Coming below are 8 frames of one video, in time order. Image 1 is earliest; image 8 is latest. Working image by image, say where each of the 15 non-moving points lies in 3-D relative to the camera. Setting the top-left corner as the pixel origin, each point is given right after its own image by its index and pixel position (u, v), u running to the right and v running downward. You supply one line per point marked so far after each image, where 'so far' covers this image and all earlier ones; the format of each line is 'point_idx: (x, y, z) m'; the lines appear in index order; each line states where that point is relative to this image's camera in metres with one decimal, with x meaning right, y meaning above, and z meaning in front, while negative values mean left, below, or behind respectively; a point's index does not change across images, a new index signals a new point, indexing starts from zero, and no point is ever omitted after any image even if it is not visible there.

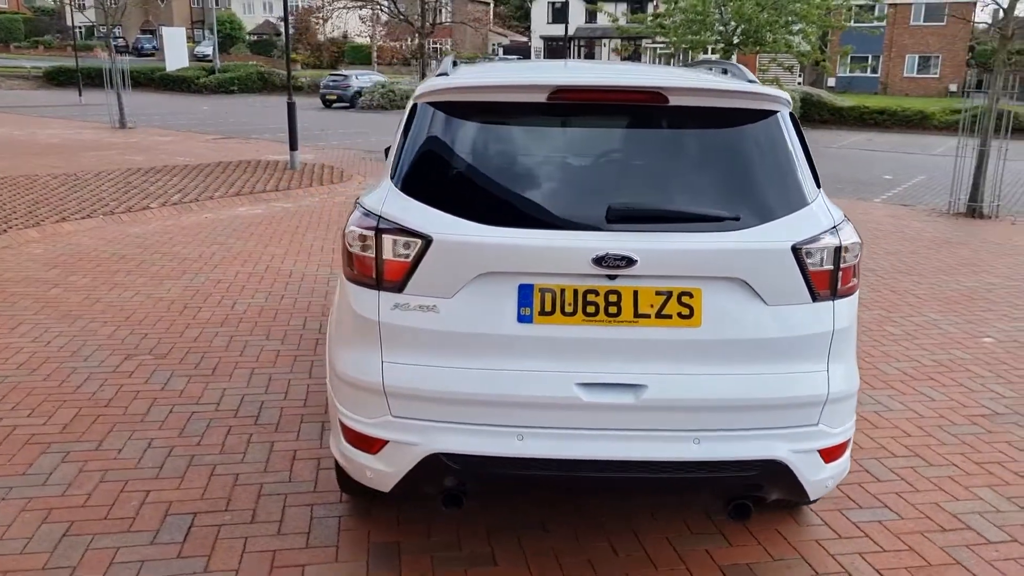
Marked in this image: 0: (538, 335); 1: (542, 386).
0: (+0.1, -0.2, +2.8) m
1: (+0.1, -0.3, +2.8) m
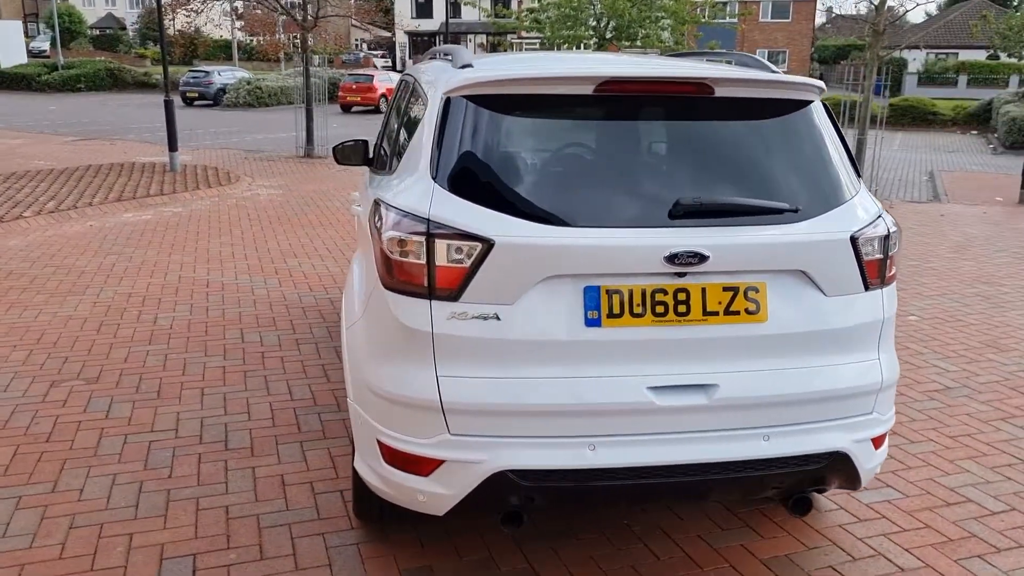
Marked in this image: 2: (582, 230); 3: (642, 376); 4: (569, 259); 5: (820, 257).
0: (+0.3, -0.2, +2.7) m
1: (+0.4, -0.3, +2.7) m
2: (+0.2, +0.2, +2.7) m
3: (+0.4, -0.3, +2.7) m
4: (+0.2, +0.1, +2.6) m
5: (+1.0, +0.1, +2.8) m
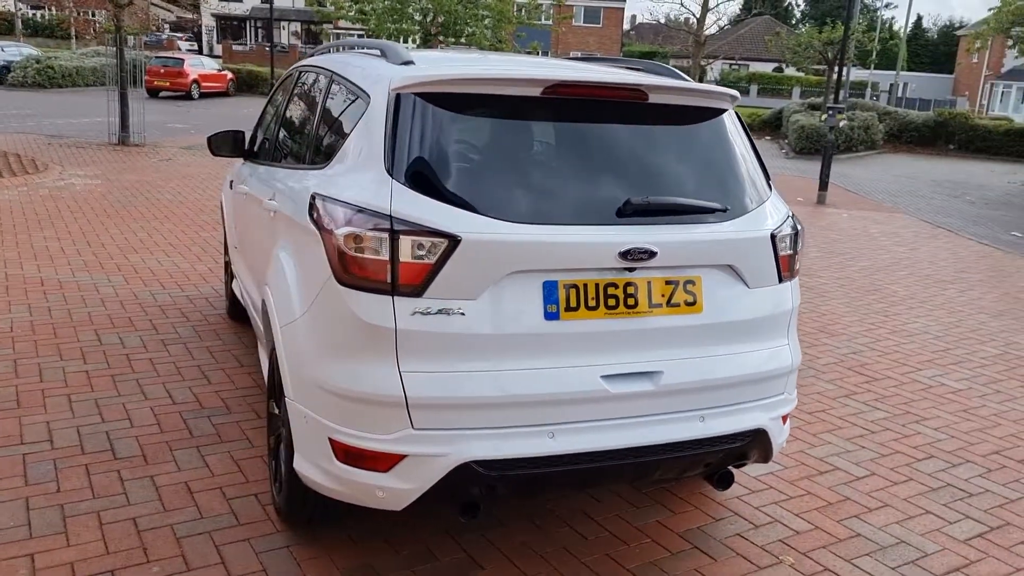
0: (+0.2, -0.1, +2.8) m
1: (+0.2, -0.3, +2.8) m
2: (+0.1, +0.2, +2.8) m
3: (+0.3, -0.3, +2.9) m
4: (+0.1, +0.1, +2.7) m
5: (+0.9, +0.1, +3.1) m
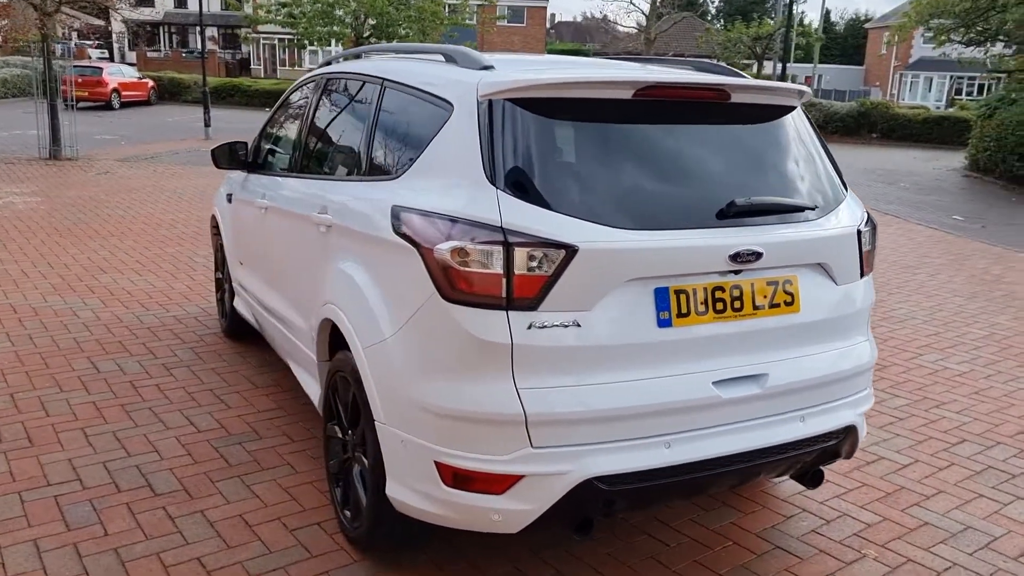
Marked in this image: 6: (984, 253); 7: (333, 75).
0: (+0.5, -0.2, +2.7) m
1: (+0.6, -0.3, +2.8) m
2: (+0.4, +0.2, +2.7) m
3: (+0.7, -0.3, +2.8) m
4: (+0.4, +0.1, +2.7) m
5: (+1.2, +0.1, +3.1) m
6: (+5.8, +0.4, +10.6) m
7: (-0.9, +1.1, +4.3) m
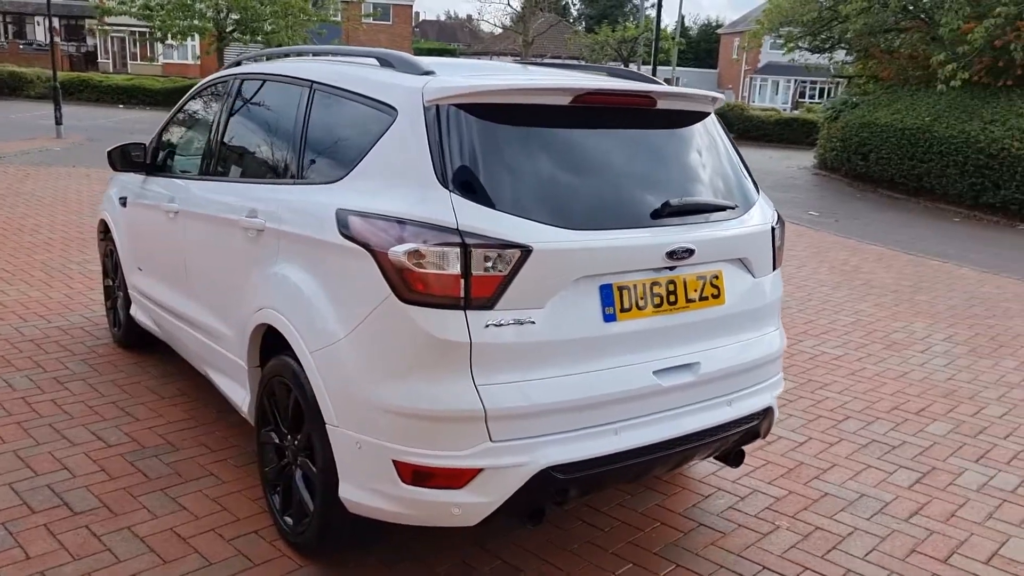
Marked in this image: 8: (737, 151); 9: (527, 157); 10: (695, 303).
0: (+0.4, -0.1, +2.9) m
1: (+0.4, -0.3, +2.9) m
2: (+0.3, +0.2, +2.9) m
3: (+0.5, -0.3, +3.0) m
4: (+0.3, +0.1, +2.8) m
5: (+0.9, +0.2, +3.3) m
6: (+4.4, +0.6, +11.4) m
7: (-1.3, +1.0, +4.2) m
8: (+1.0, +0.6, +3.7) m
9: (+0.1, +0.4, +2.9) m
10: (+0.7, -0.1, +3.1) m
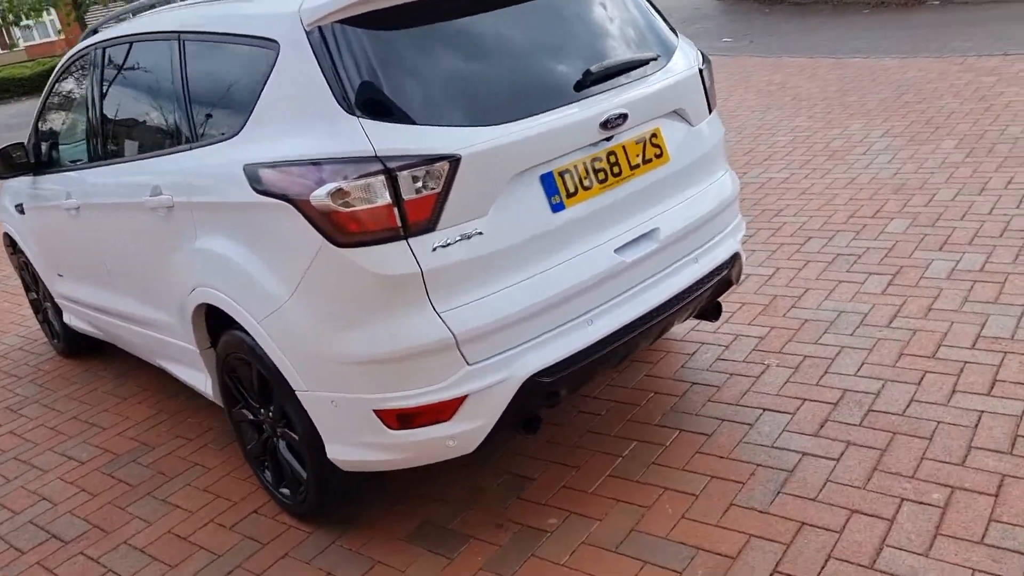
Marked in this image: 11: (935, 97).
0: (+0.2, +0.2, +2.8) m
1: (+0.3, +0.1, +2.8) m
2: (0.0, +0.5, +2.7) m
3: (+0.3, +0.2, +2.9) m
4: (0.0, +0.4, +2.6) m
5: (+0.6, +0.7, +3.2) m
6: (+3.3, +2.9, +11.3) m
7: (-1.8, +1.1, +3.8) m
8: (+0.5, +1.2, +3.5) m
9: (-0.2, +0.7, +2.7) m
10: (+0.4, +0.4, +3.0) m
11: (+3.9, +1.7, +7.8) m
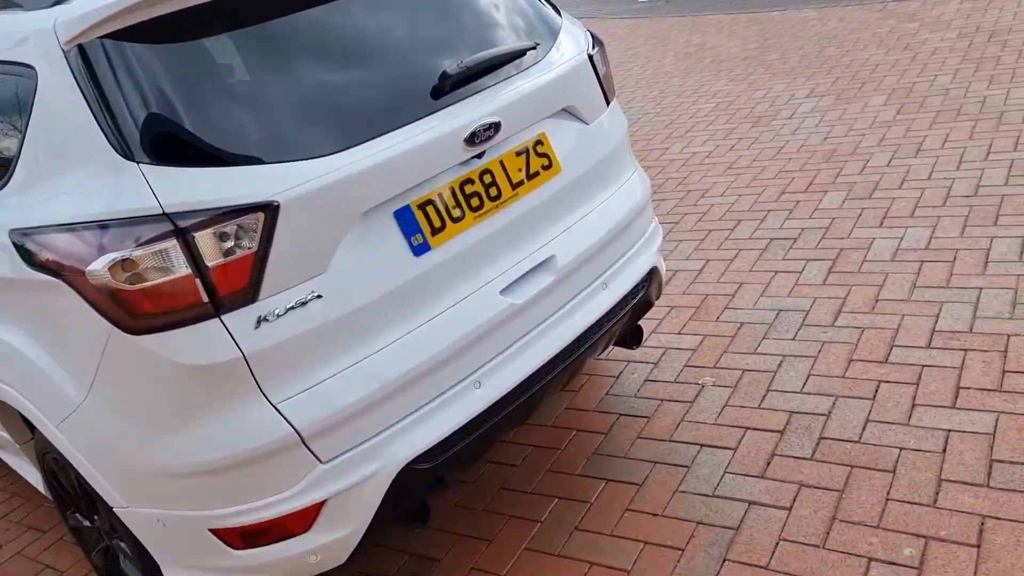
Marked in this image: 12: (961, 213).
0: (-0.2, +0.1, +2.2) m
1: (-0.1, -0.1, +2.3) m
2: (-0.4, +0.3, +2.1) m
3: (-0.1, 0.0, +2.3) m
4: (-0.3, +0.2, +2.1) m
5: (+0.2, +0.6, +2.6) m
6: (+2.1, +3.3, +10.8) m
7: (-2.3, +0.8, +3.1) m
8: (0.0, +1.1, +2.9) m
9: (-0.7, +0.5, +2.1) m
10: (0.0, +0.3, +2.4) m
11: (+3.0, +2.1, +7.4) m
12: (+2.1, +0.4, +4.0) m
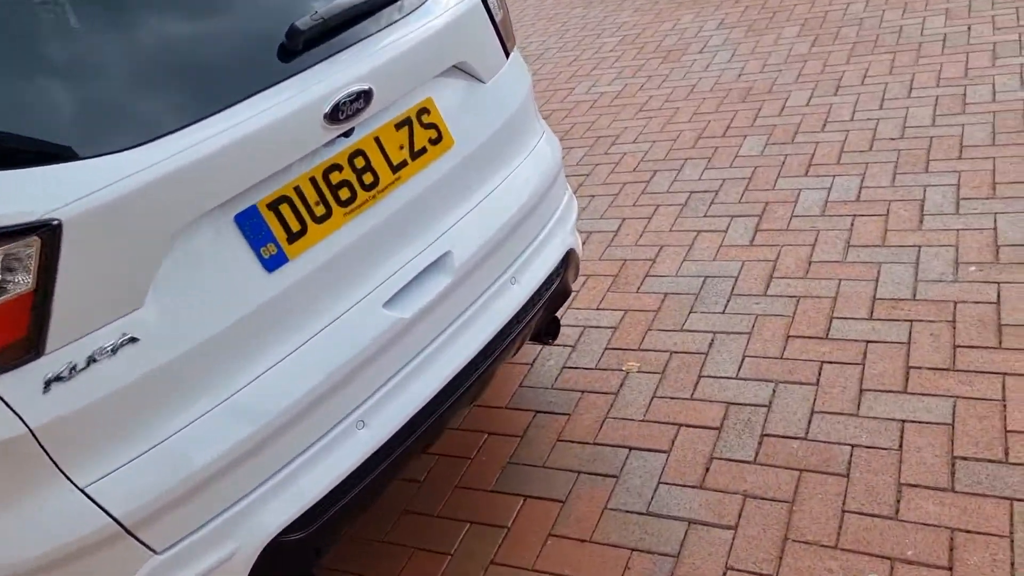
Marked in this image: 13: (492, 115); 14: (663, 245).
0: (-0.4, 0.0, +1.7) m
1: (-0.3, -0.1, +1.8) m
2: (-0.6, +0.3, +1.6) m
3: (-0.3, 0.0, +1.9) m
4: (-0.6, +0.2, +1.6) m
5: (-0.1, +0.6, +2.1) m
6: (+0.8, +4.0, +10.2) m
7: (-2.7, +0.7, +2.3) m
8: (-0.3, +1.1, +2.4) m
9: (-0.9, +0.4, +1.5) m
10: (-0.2, +0.3, +1.9) m
11: (+2.1, +2.6, +7.1) m
12: (+1.7, +0.6, +3.7) m
13: (0.0, +0.5, +2.2) m
14: (+0.6, +0.2, +3.6) m
